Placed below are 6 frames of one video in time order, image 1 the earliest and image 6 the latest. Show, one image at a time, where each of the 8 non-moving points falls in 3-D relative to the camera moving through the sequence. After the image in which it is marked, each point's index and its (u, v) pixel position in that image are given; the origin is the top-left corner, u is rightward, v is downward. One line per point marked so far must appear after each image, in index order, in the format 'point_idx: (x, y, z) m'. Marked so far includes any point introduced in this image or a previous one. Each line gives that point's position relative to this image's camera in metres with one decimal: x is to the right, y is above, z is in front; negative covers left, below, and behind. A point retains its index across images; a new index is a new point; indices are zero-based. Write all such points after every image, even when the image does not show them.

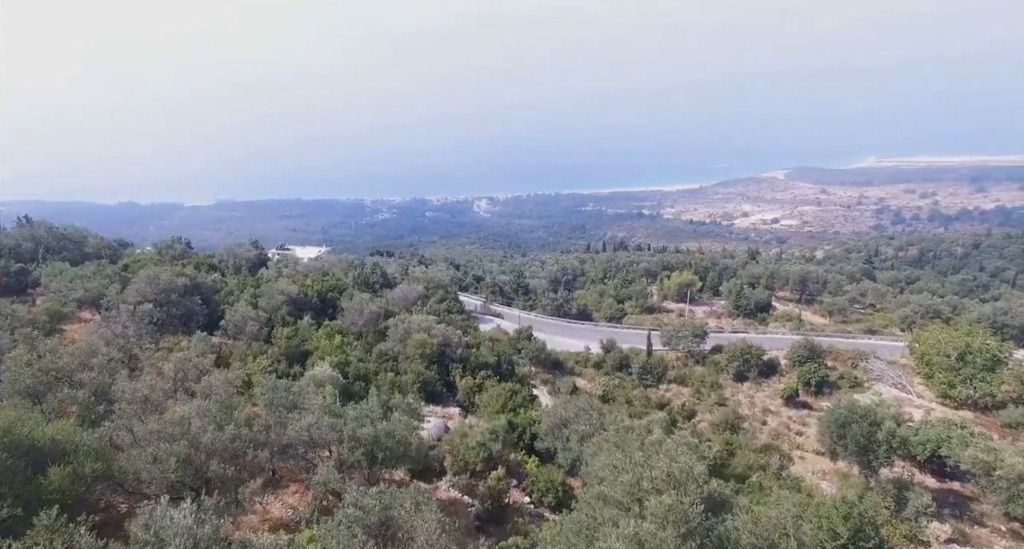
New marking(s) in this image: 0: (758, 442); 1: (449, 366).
0: (+8.0, -5.5, +18.0) m
1: (-2.0, -3.1, +17.7) m
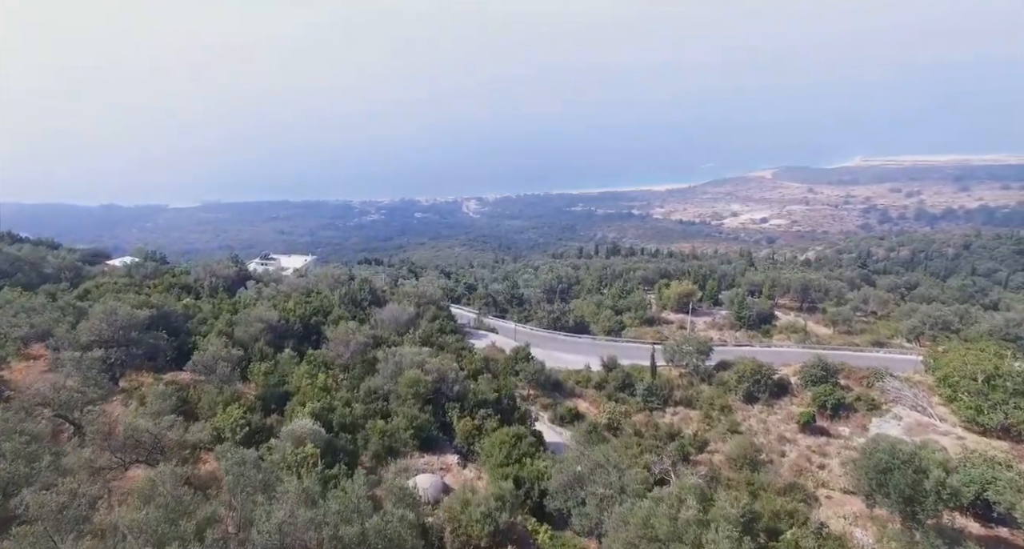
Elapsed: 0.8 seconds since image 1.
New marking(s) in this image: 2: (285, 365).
0: (+8.1, -6.2, +16.6) m
1: (-2.0, -3.9, +16.1) m
2: (-6.9, -2.8, +16.8) m
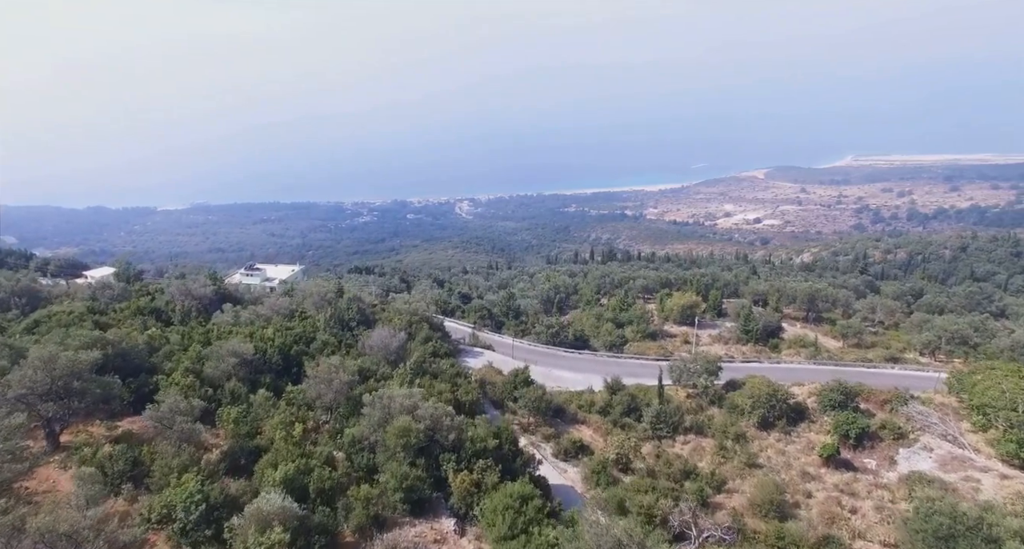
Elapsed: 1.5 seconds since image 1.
0: (+8.2, -7.0, +14.9) m
1: (-1.9, -4.7, +14.3) m
2: (-6.9, -3.7, +15.0) m
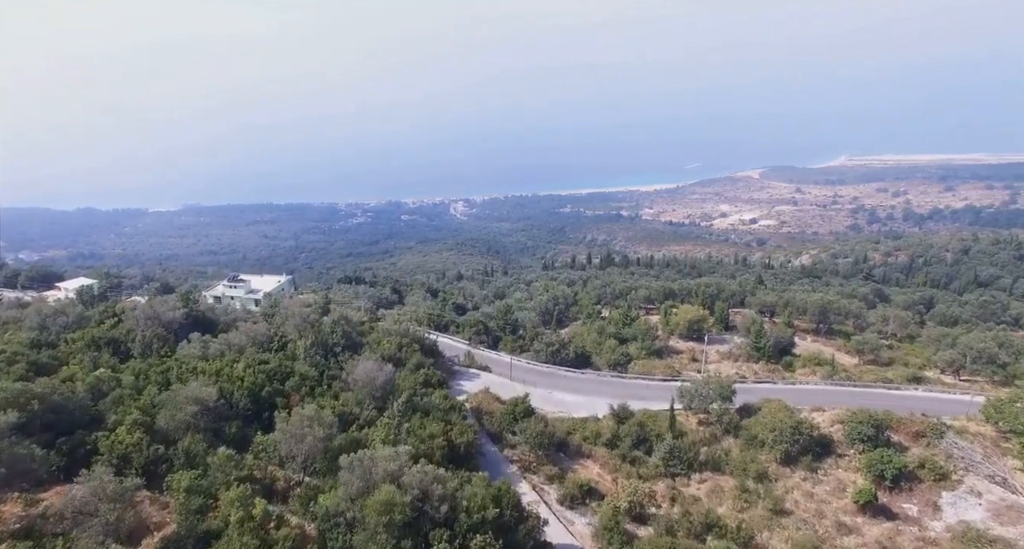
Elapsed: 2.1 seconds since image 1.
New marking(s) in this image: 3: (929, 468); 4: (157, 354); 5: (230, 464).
0: (+8.2, -7.8, +12.9) m
1: (-1.9, -5.6, +12.1) m
2: (-6.8, -4.6, +12.8) m
3: (+14.6, -6.8, +19.2) m
4: (-12.1, -2.7, +18.7) m
5: (-6.7, -4.5, +13.1) m
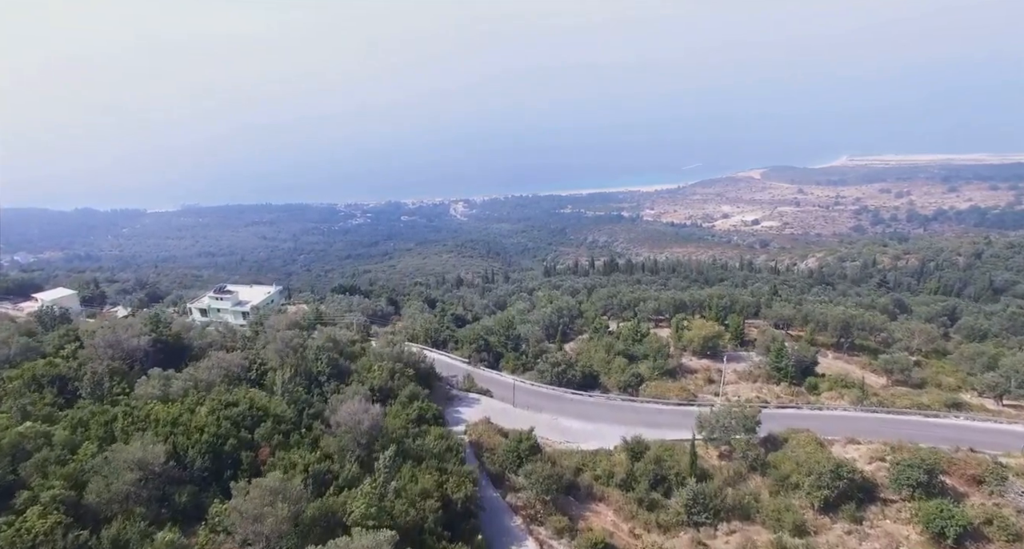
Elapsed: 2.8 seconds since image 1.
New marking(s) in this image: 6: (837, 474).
0: (+8.4, -8.7, +10.5) m
1: (-1.7, -6.4, +9.7) m
2: (-6.7, -5.4, +10.4) m
3: (+14.7, -7.7, +16.8) m
4: (-11.9, -3.5, +16.3) m
5: (-6.6, -5.4, +10.7) m
6: (+11.3, -6.9, +19.3) m
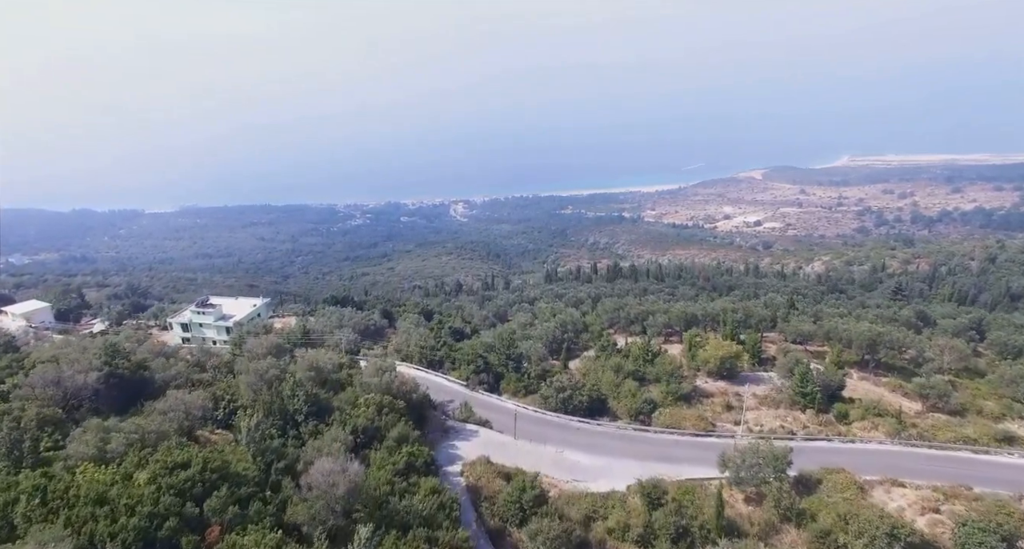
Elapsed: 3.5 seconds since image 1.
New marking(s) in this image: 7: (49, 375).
0: (+8.4, -9.6, +7.9) m
1: (-1.6, -7.3, +7.2) m
2: (-6.6, -6.3, +7.8) m
3: (+14.8, -8.5, +14.2) m
4: (-11.8, -4.4, +13.7) m
5: (-6.5, -6.3, +8.1) m
6: (+11.4, -7.8, +16.7) m
7: (-15.3, -3.2, +18.4) m
